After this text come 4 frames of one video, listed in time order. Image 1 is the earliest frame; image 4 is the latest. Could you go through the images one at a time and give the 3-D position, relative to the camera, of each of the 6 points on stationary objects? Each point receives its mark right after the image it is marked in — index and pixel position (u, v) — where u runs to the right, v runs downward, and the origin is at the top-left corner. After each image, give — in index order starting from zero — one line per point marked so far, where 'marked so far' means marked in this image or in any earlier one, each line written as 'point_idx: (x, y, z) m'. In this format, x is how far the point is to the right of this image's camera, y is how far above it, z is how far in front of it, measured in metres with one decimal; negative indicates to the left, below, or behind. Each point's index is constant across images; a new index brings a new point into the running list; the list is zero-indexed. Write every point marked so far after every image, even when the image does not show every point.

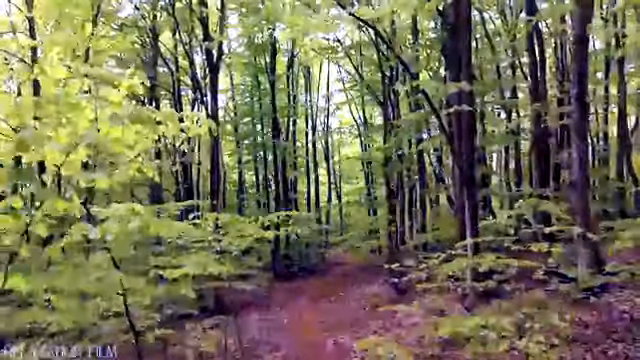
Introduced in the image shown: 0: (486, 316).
0: (+1.8, -1.5, +6.1) m
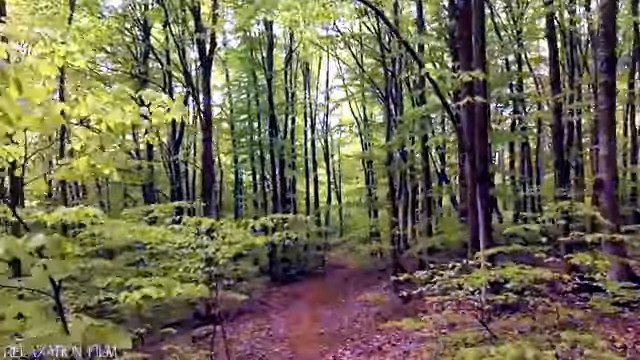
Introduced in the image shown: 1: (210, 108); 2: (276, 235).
0: (+1.8, -1.5, +5.1) m
1: (-3.4, +2.2, +16.9) m
2: (-0.9, -1.2, +11.7) m
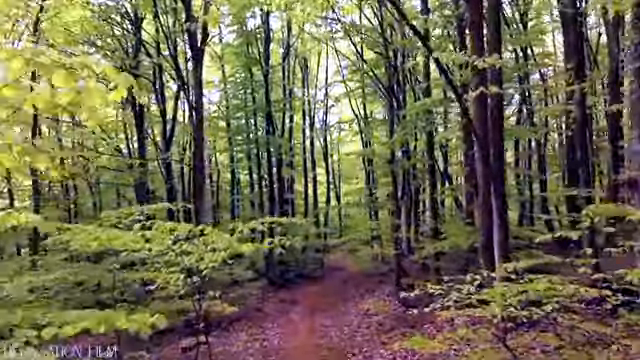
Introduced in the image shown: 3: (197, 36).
0: (+1.8, -1.5, +4.1) m
1: (-3.4, +2.2, +16.0) m
2: (-1.0, -1.1, +10.8) m
3: (-3.6, +4.2, +16.3) m
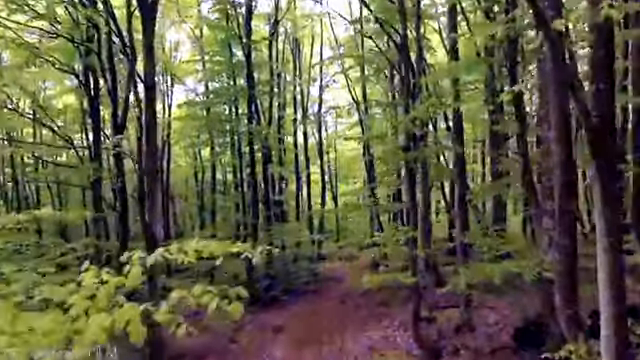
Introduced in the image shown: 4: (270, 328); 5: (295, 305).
0: (+1.6, -1.4, +0.4) m
1: (-3.7, +2.3, +12.2) m
2: (-1.2, -1.1, +7.0) m
3: (-3.8, +4.3, +12.6) m
4: (-1.4, -4.0, +15.0) m
5: (-0.9, -4.2, +18.6) m
